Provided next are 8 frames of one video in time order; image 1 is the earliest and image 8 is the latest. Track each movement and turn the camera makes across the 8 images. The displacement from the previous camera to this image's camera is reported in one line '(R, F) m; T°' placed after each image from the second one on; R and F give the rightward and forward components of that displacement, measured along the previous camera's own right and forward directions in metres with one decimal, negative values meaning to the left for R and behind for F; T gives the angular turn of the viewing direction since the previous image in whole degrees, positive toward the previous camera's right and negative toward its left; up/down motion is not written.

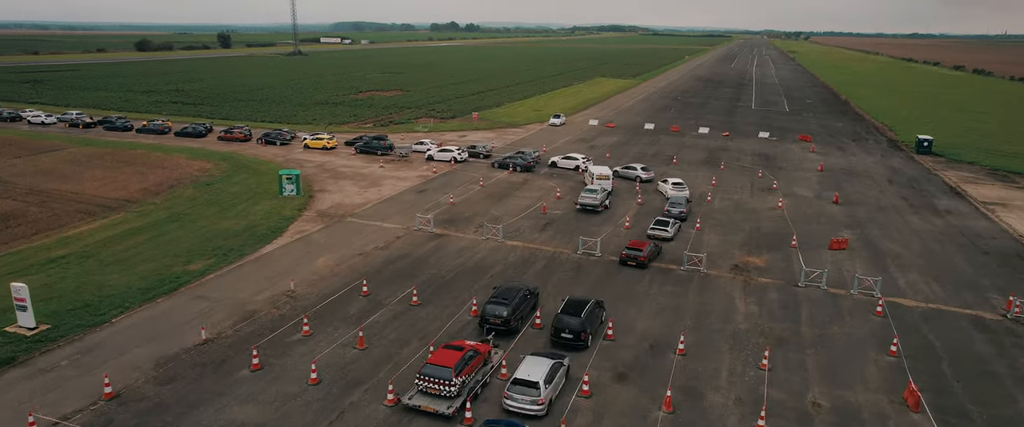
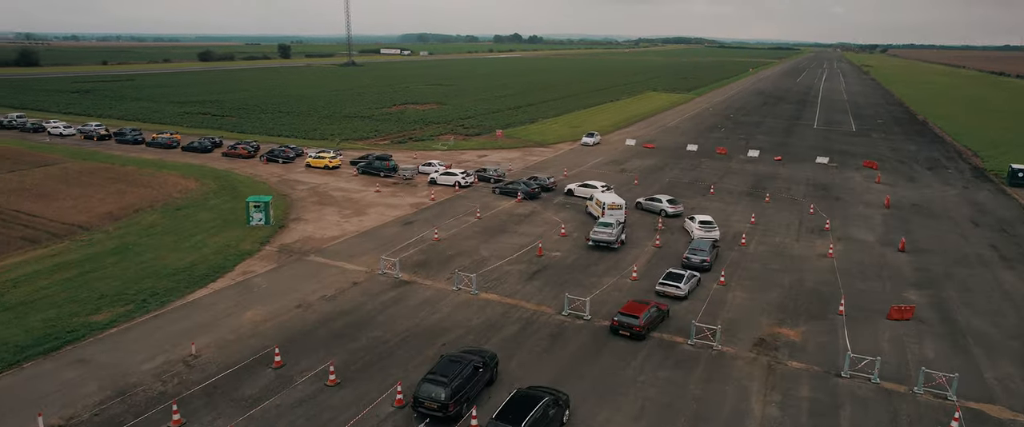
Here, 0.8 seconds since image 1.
(+3.3, +5.6) m; -5°
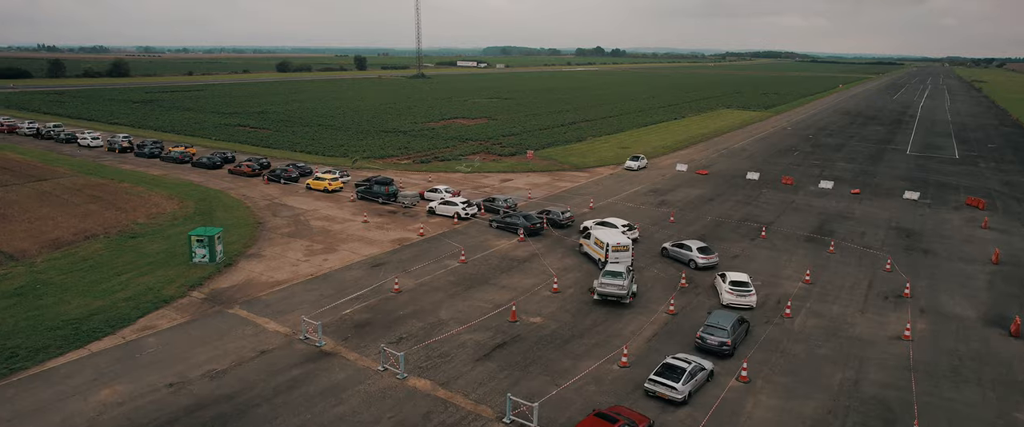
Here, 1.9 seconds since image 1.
(+4.1, +6.7) m; -7°
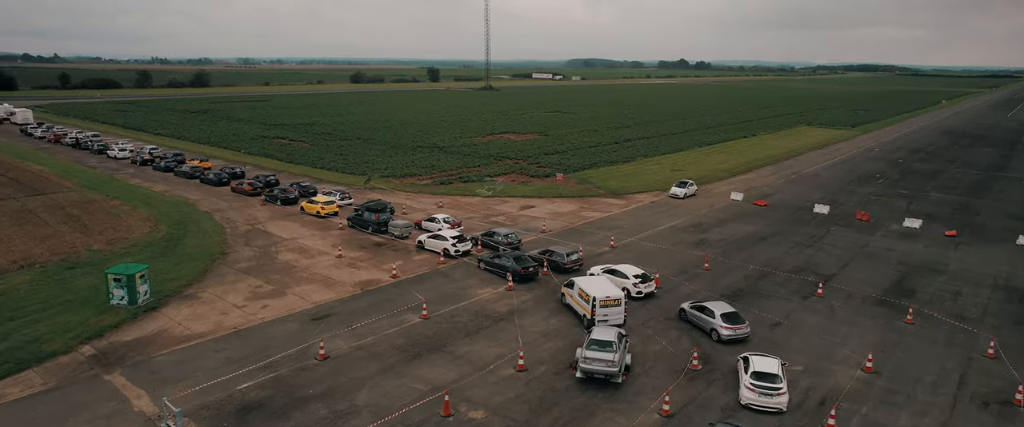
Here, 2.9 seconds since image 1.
(+3.9, +6.3) m; -7°
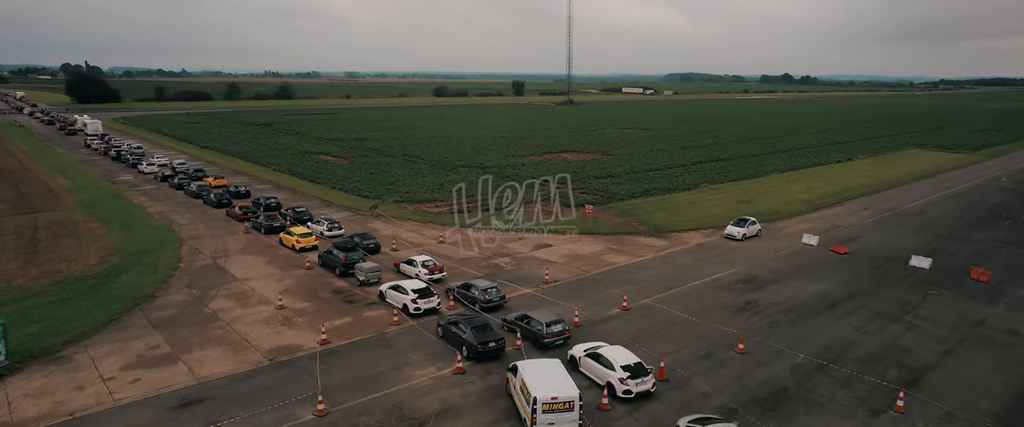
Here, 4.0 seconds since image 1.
(+4.4, +7.4) m; -8°
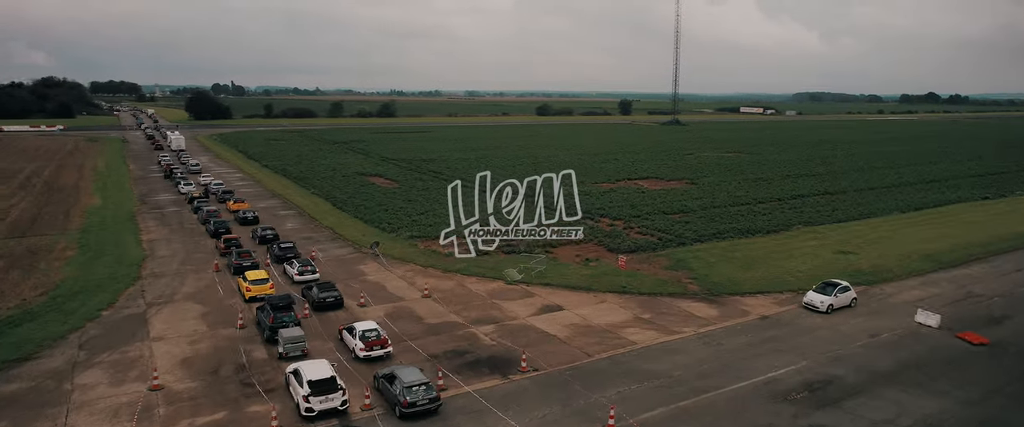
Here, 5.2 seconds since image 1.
(+4.9, +8.3) m; -10°
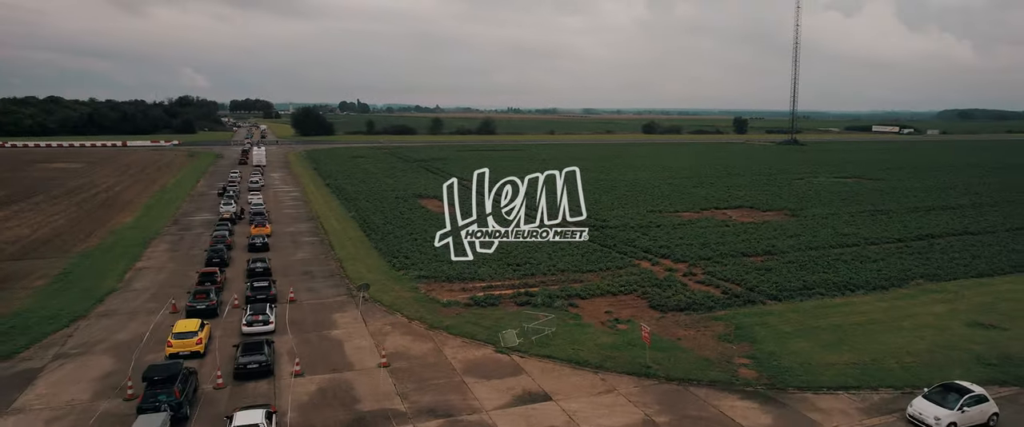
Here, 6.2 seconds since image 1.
(+4.4, +7.6) m; -10°
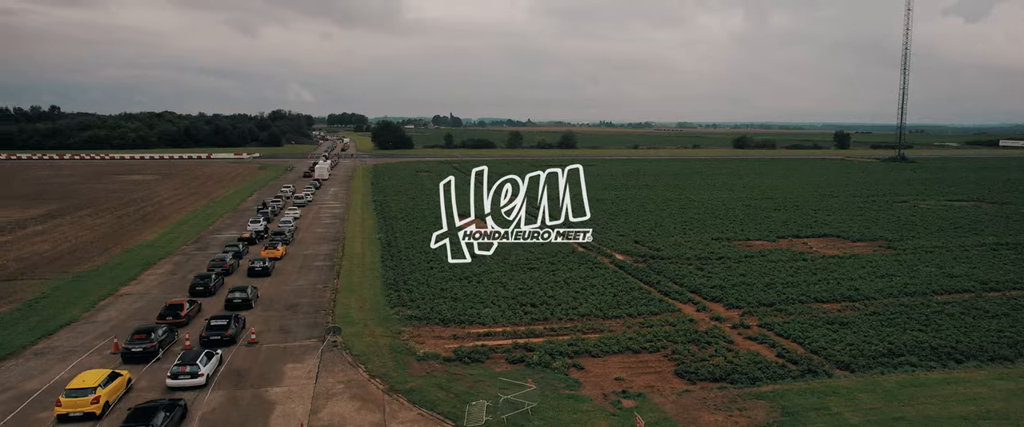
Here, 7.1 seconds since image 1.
(+3.6, +5.9) m; -8°
